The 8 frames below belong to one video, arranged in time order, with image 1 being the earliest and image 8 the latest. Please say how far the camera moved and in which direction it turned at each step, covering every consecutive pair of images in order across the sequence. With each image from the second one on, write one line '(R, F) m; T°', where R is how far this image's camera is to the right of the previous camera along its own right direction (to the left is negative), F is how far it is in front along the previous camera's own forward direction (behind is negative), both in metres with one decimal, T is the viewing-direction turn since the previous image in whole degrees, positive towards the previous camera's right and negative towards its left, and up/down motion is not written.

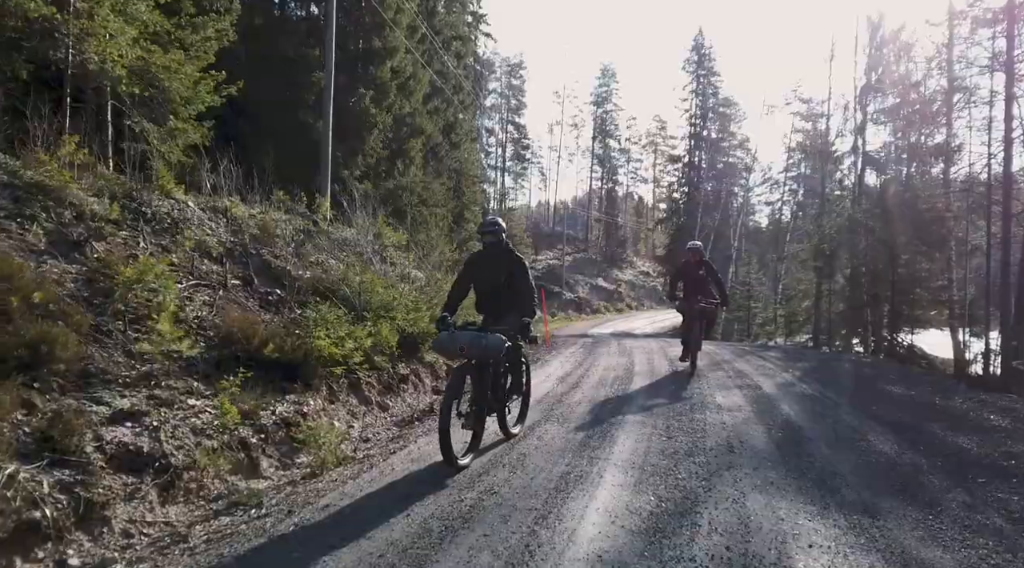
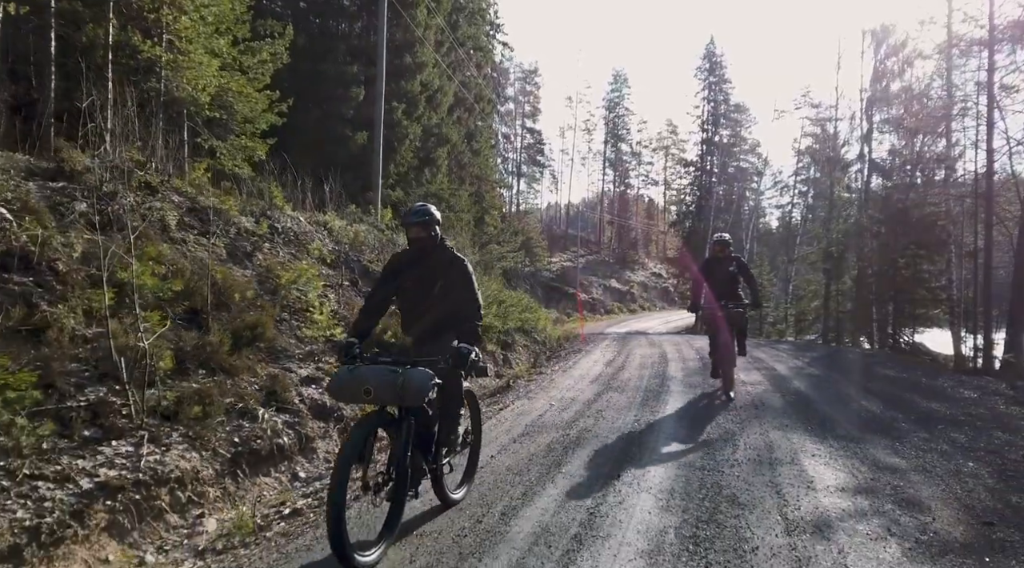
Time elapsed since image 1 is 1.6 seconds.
(-0.8, -2.0) m; -1°
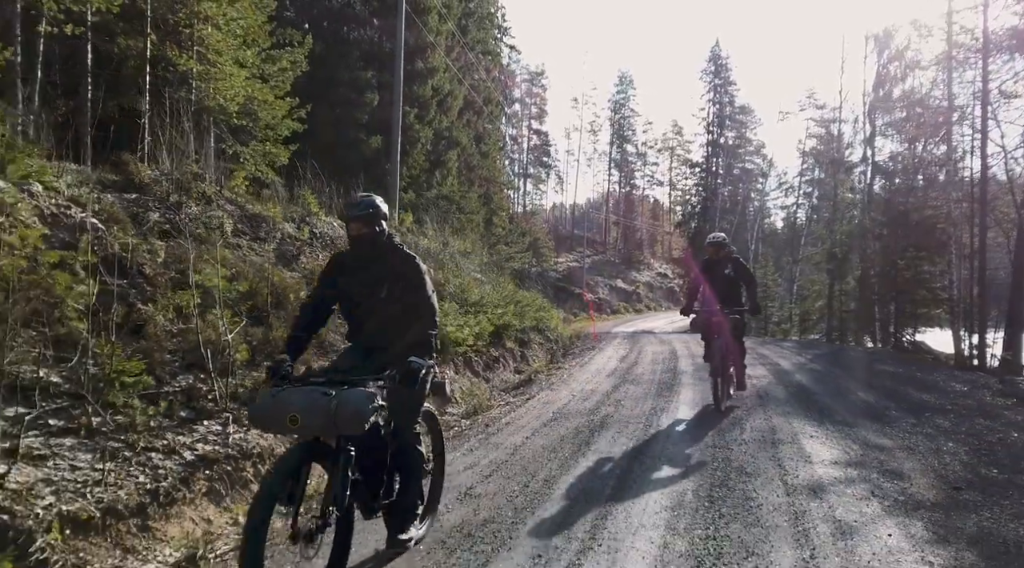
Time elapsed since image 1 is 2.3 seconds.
(-0.3, -0.8) m; 0°
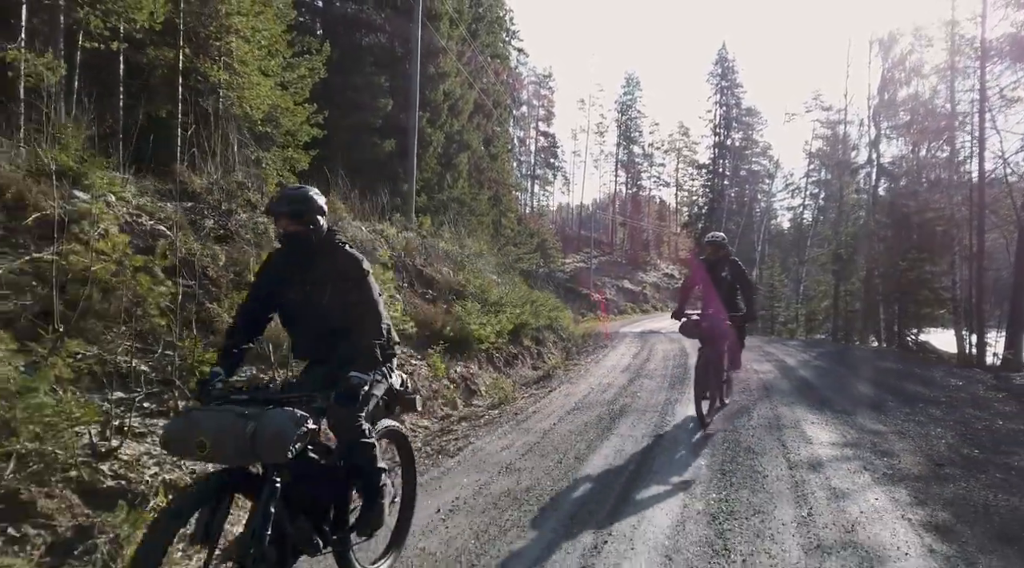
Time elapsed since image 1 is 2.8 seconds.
(-0.2, -0.7) m; 0°
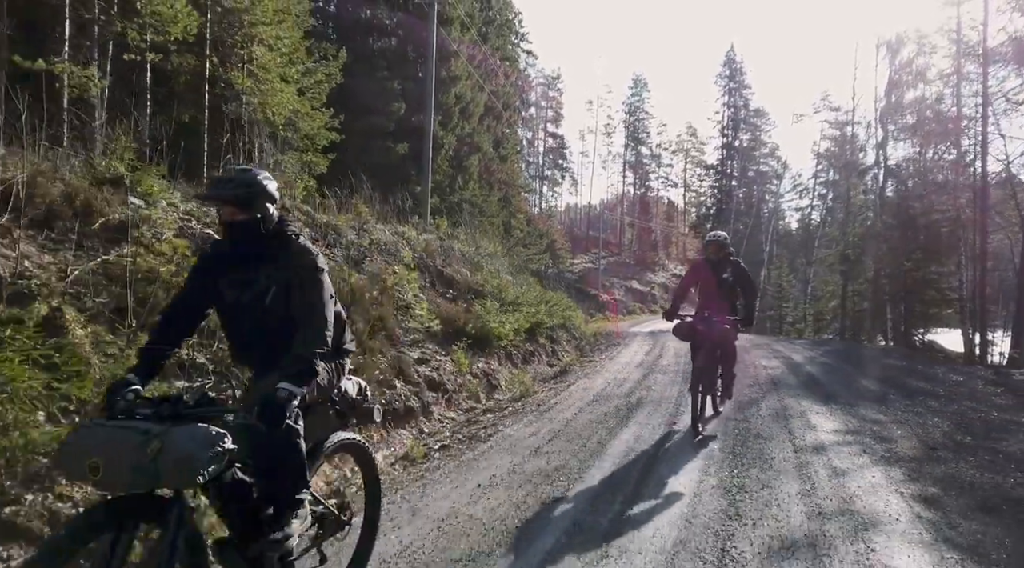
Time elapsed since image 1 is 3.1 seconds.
(-0.2, -0.6) m; -1°
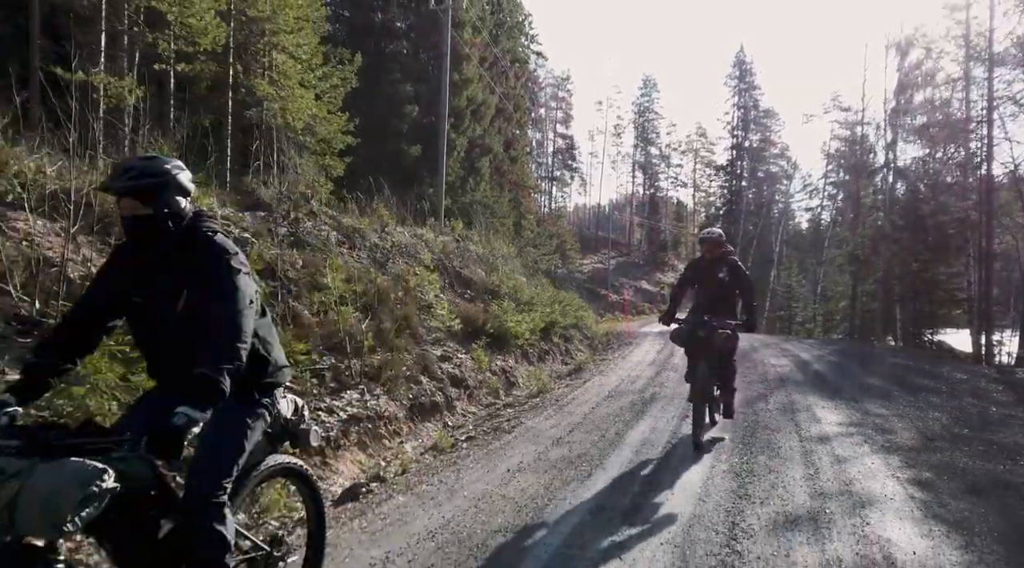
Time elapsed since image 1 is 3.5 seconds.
(-0.1, -0.5) m; -1°
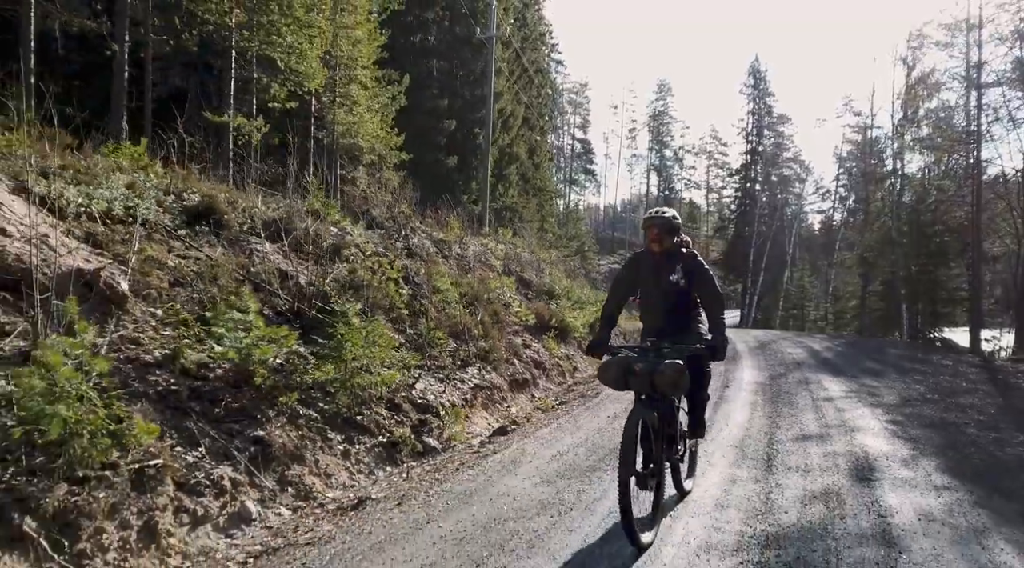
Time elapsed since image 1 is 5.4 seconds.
(-1.0, -2.6) m; -1°
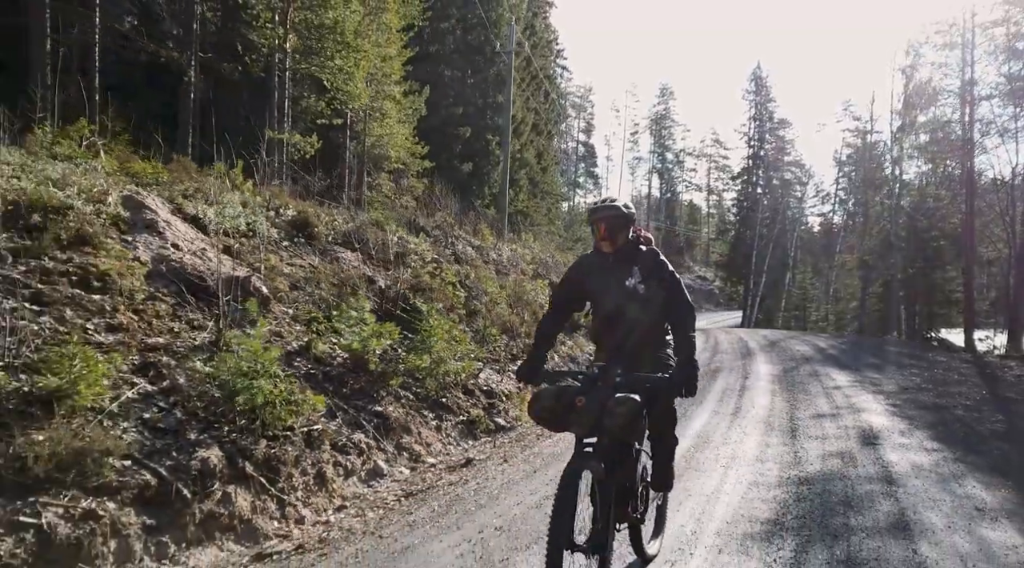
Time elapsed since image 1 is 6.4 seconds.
(-0.7, -1.4) m; 0°
